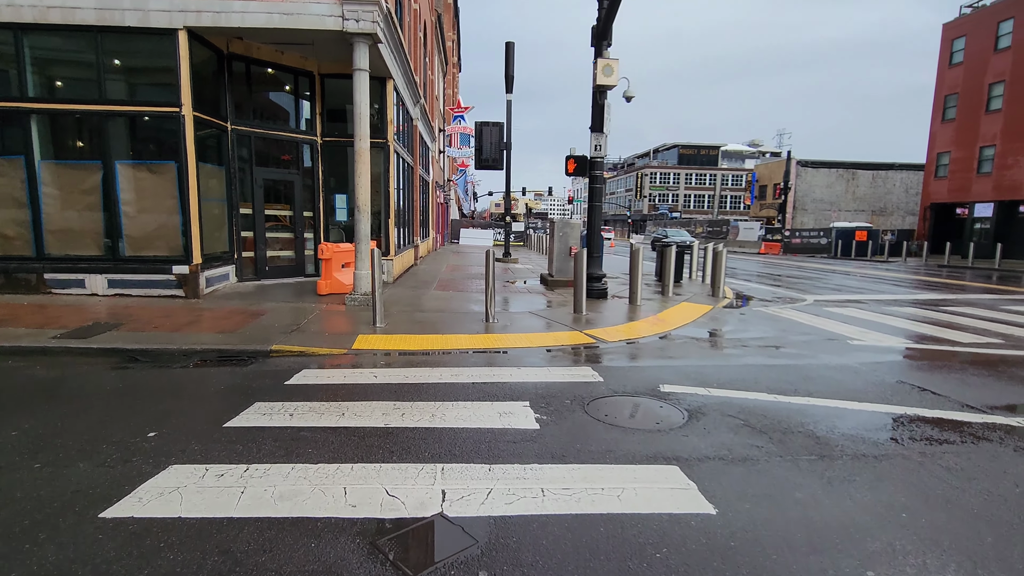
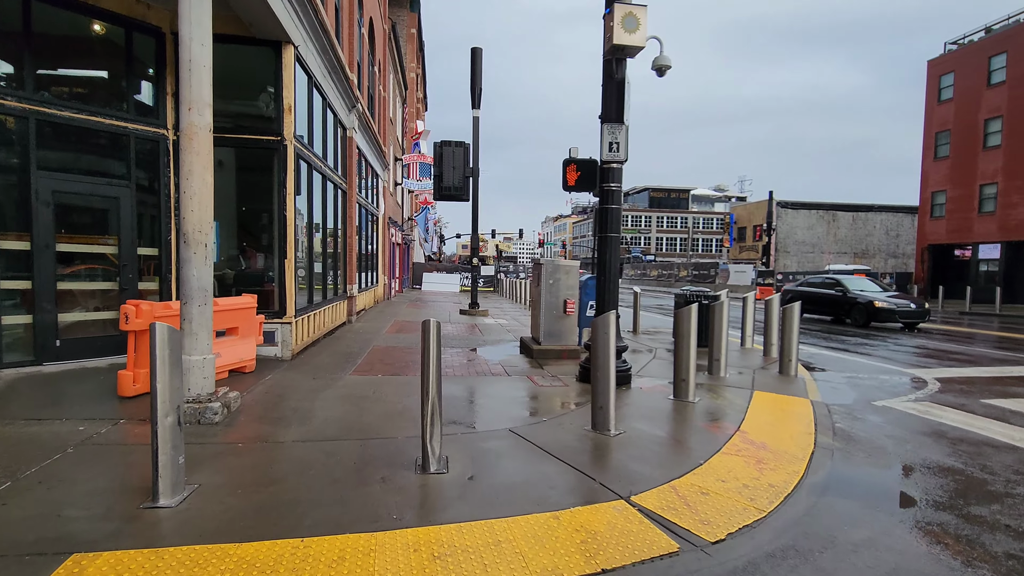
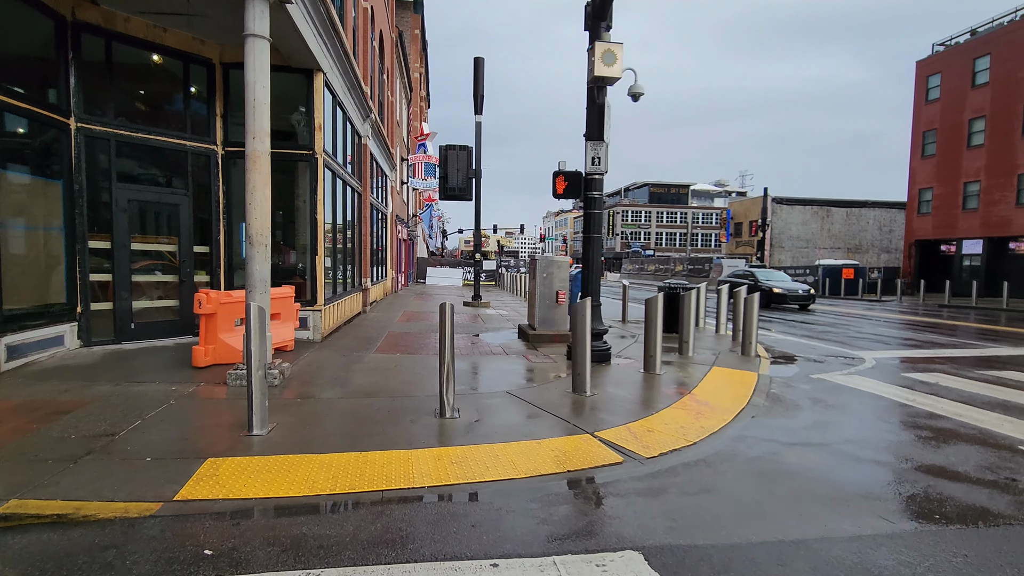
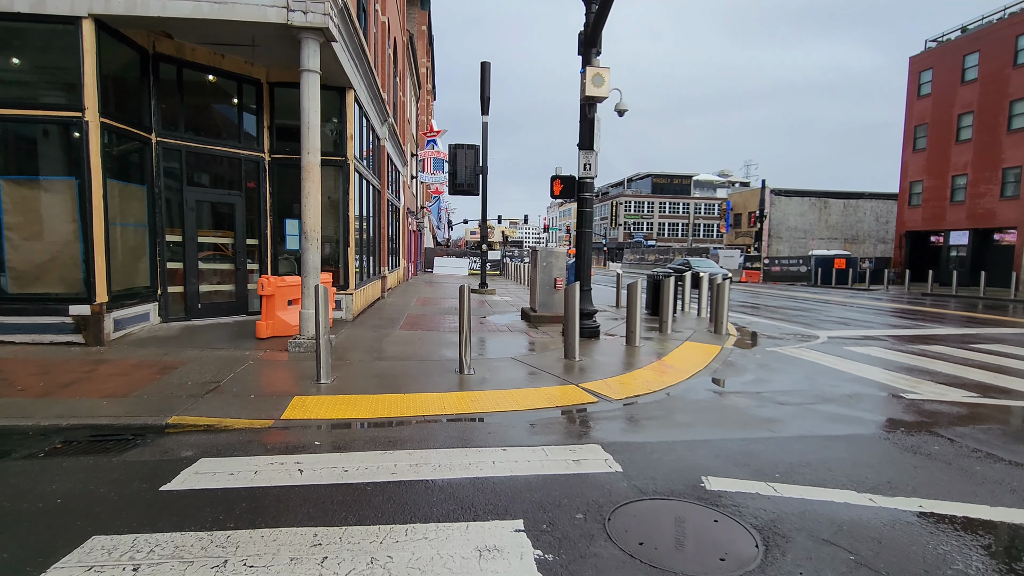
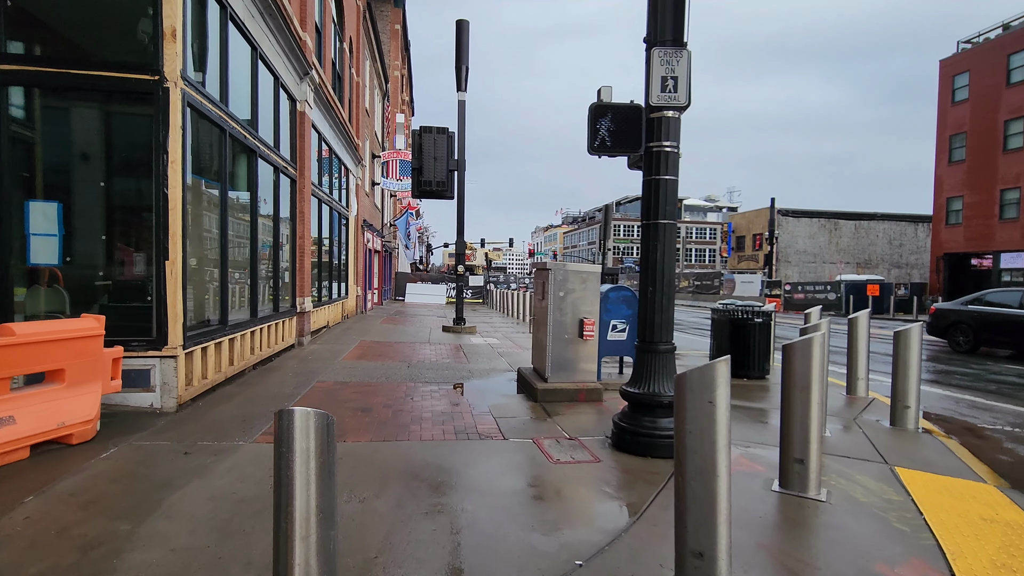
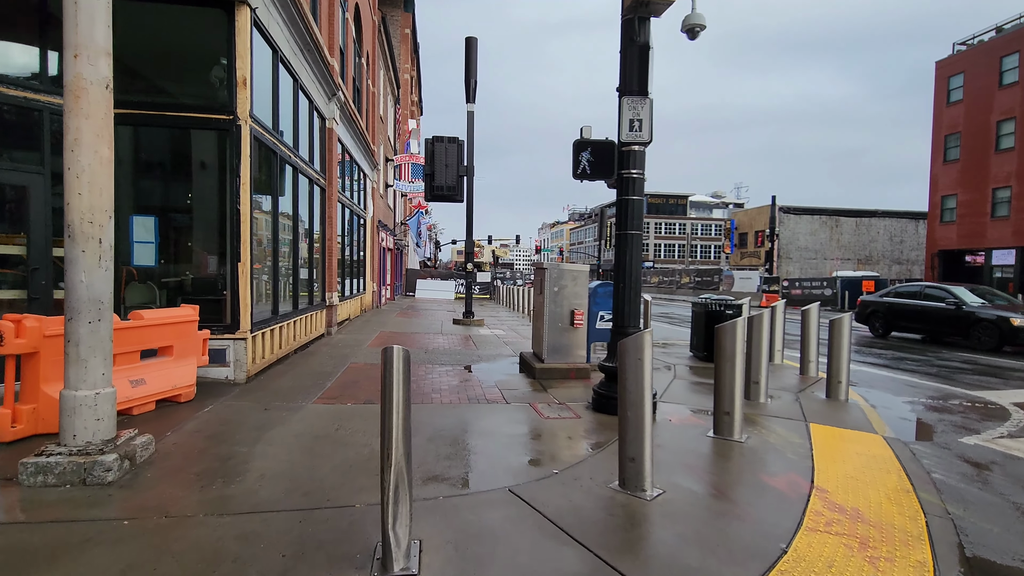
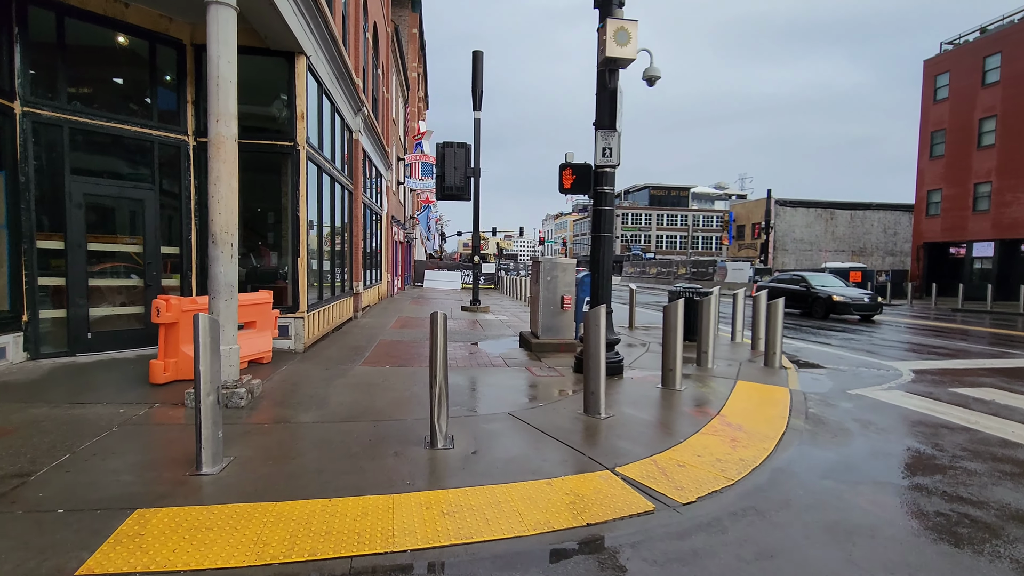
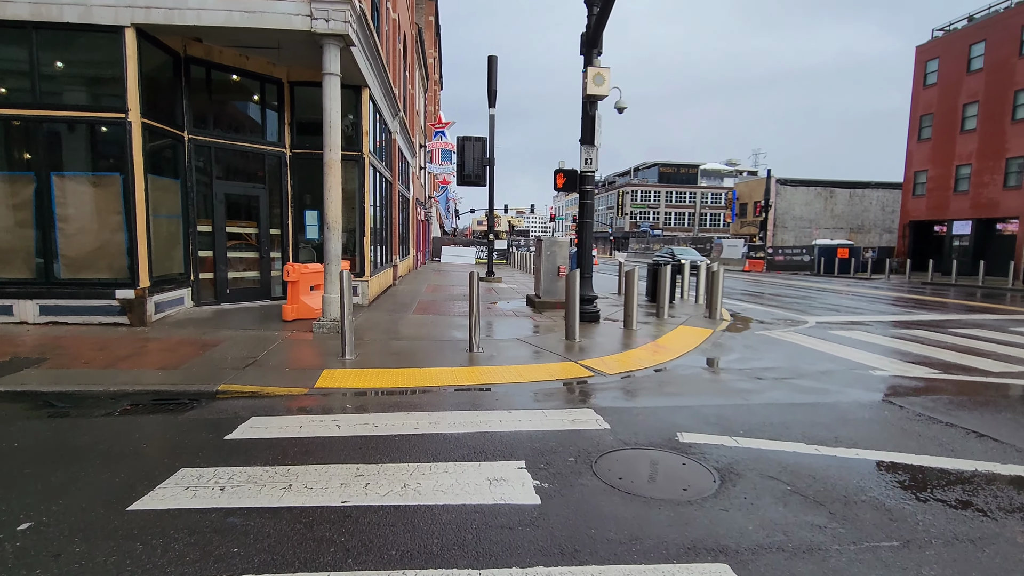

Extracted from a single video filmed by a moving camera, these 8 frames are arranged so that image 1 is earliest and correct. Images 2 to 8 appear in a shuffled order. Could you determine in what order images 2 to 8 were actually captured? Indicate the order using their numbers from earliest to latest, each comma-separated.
8, 4, 3, 7, 2, 6, 5
